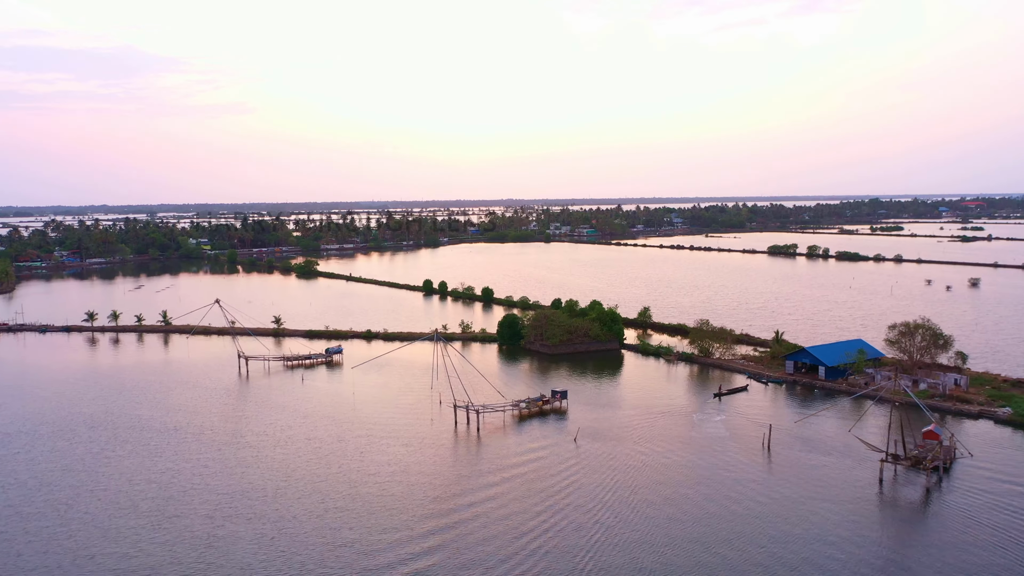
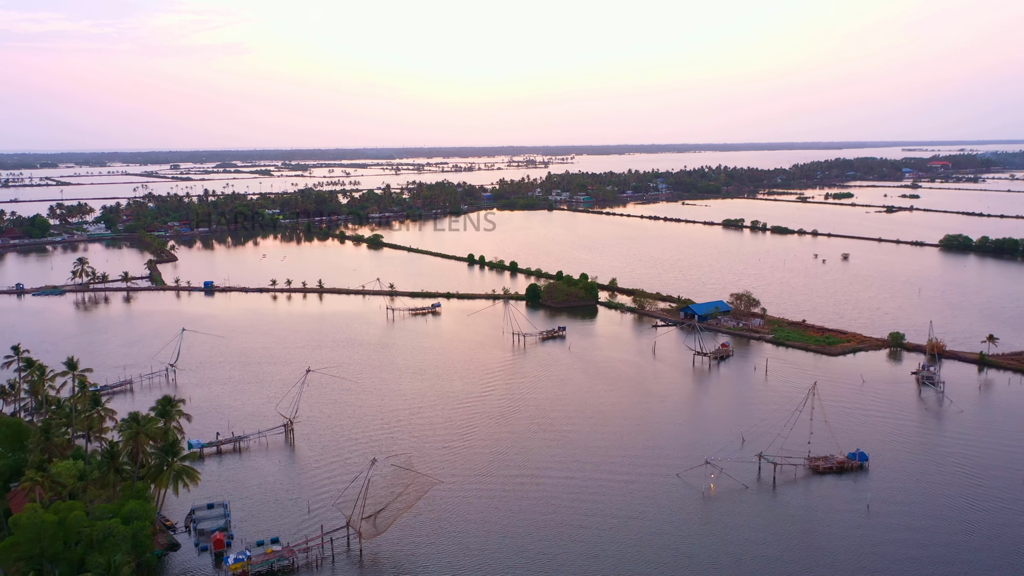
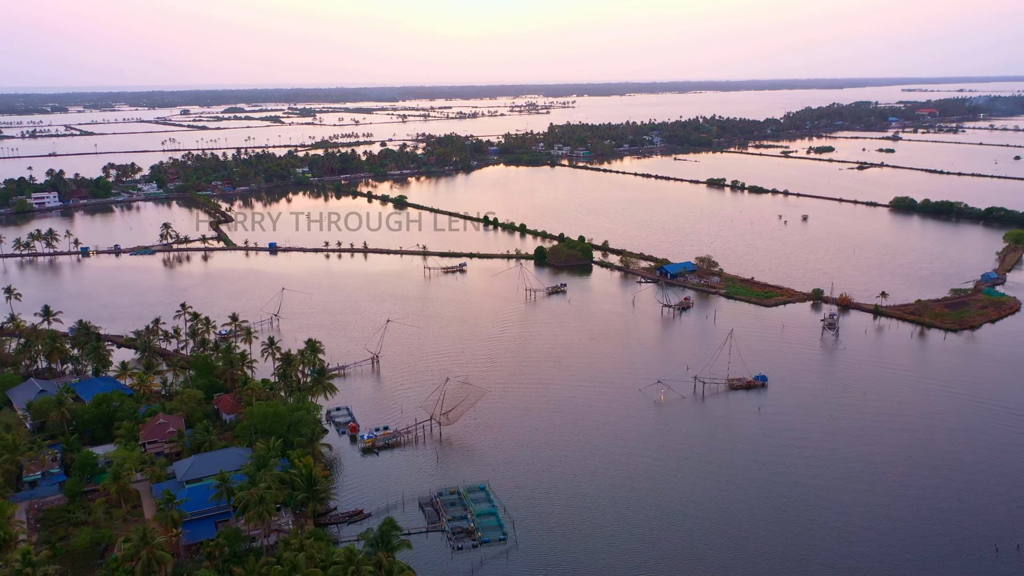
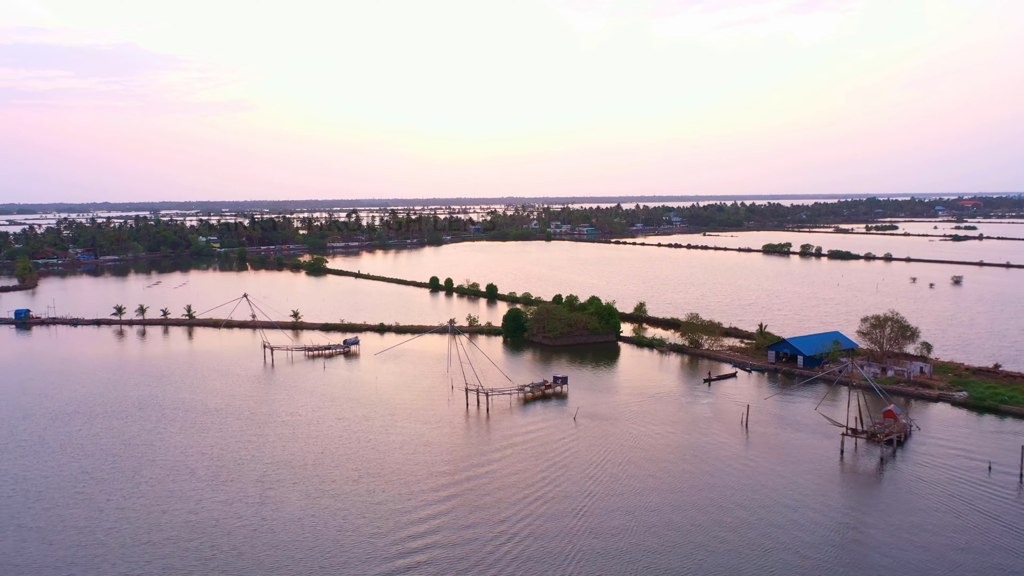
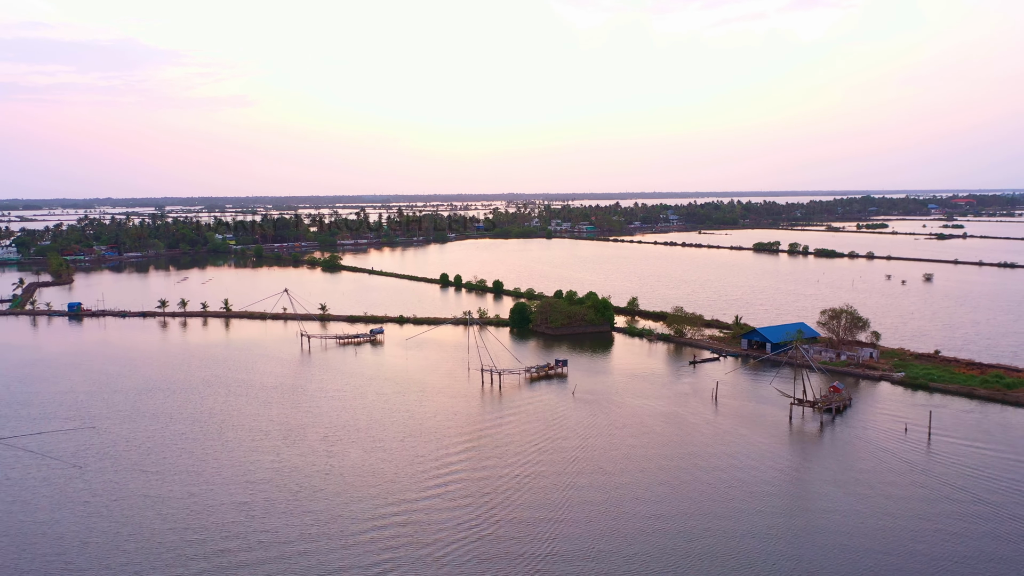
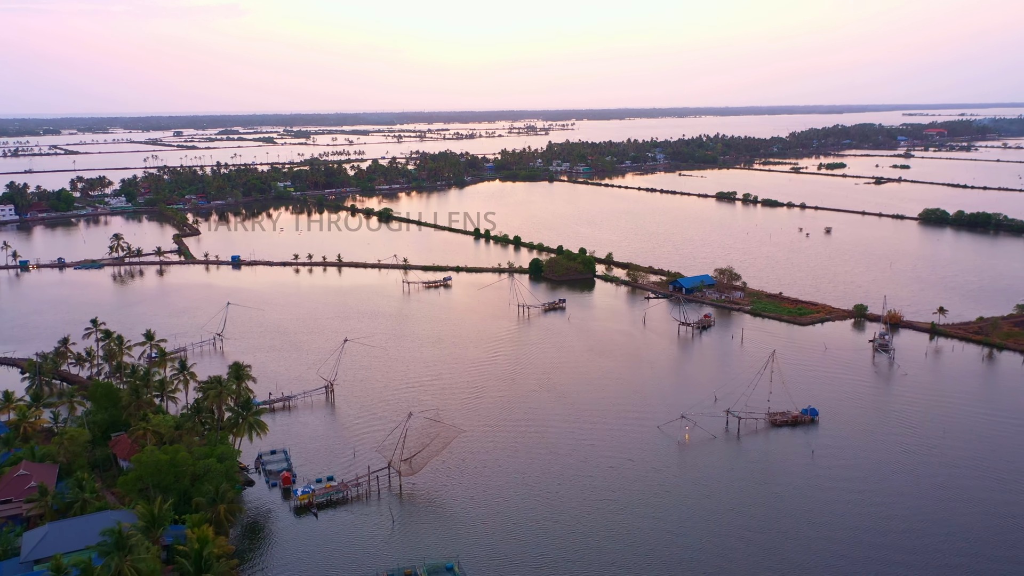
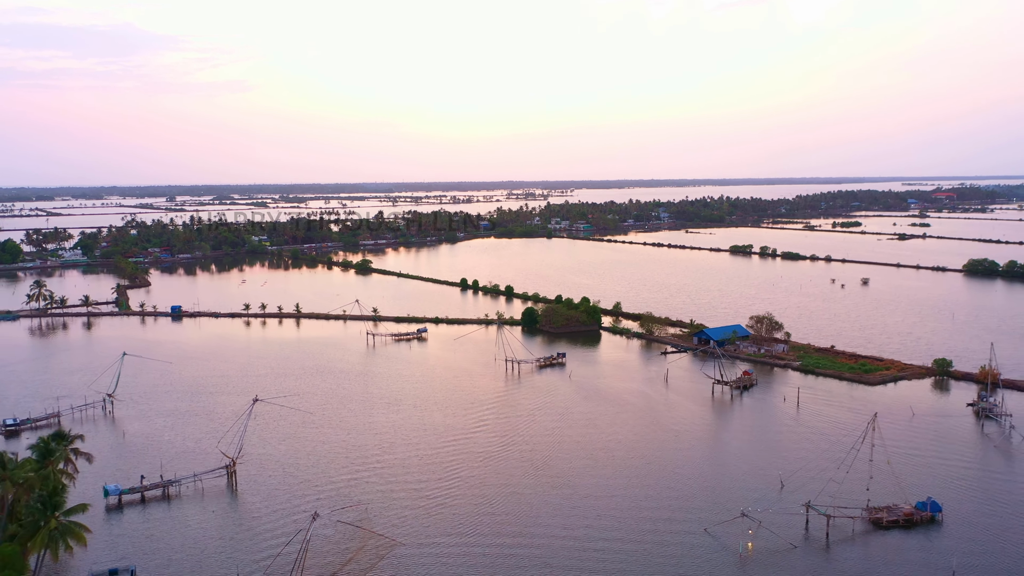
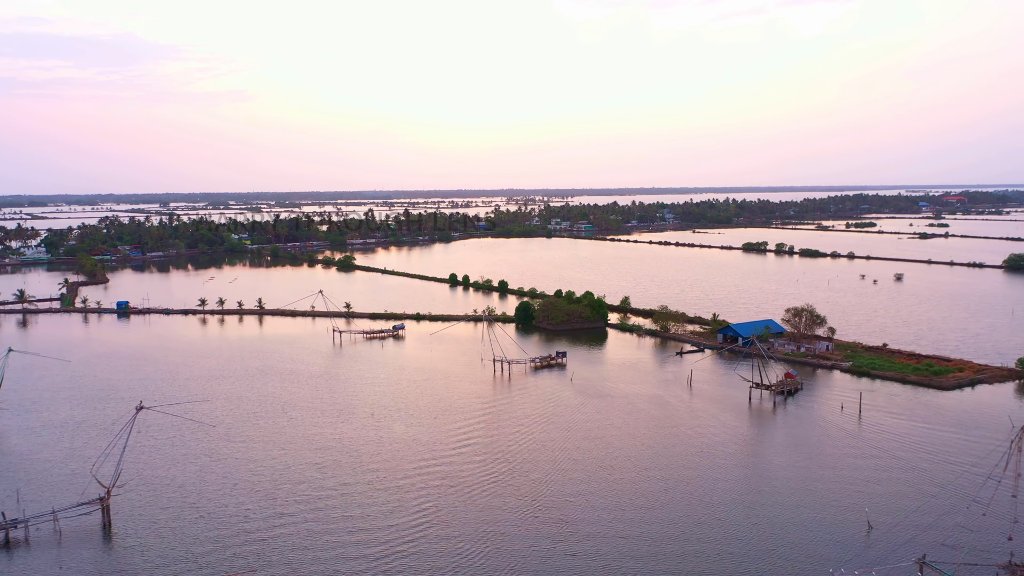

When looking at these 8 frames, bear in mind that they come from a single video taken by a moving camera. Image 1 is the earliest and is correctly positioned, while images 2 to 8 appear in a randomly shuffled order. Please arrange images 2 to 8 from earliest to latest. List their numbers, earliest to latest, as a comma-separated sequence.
4, 5, 8, 7, 2, 6, 3
